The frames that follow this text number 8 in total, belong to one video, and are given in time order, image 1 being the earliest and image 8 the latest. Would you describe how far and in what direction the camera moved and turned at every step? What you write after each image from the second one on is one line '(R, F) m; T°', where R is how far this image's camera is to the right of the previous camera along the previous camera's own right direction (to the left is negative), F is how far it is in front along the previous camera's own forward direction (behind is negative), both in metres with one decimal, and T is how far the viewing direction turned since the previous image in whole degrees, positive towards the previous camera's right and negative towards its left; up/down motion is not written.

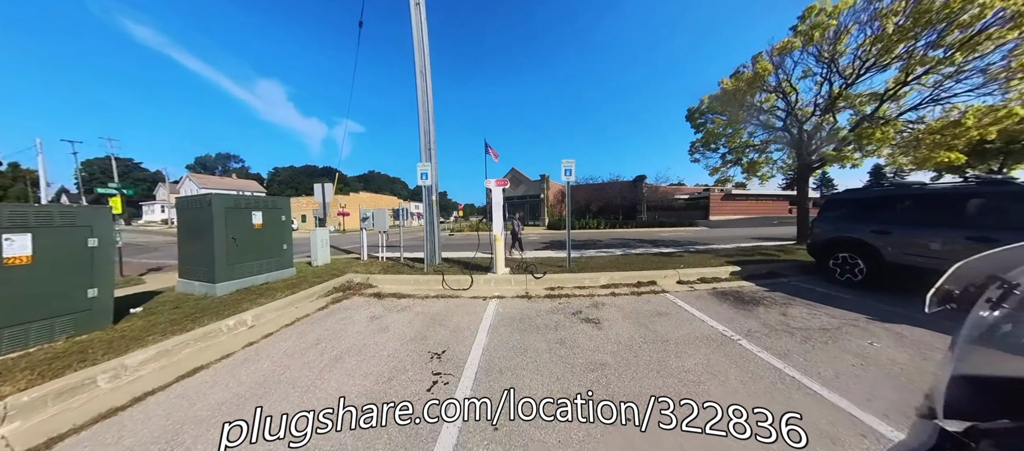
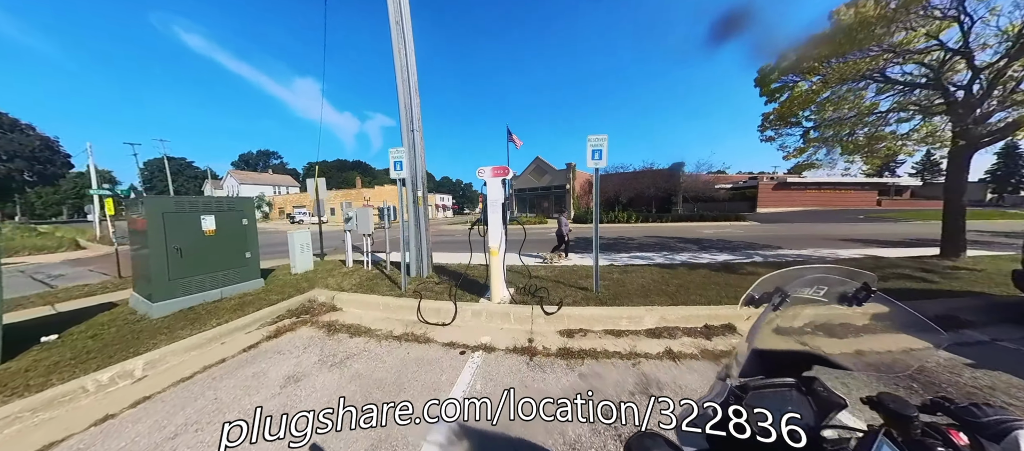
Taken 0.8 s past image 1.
(+0.3, +1.6) m; -5°
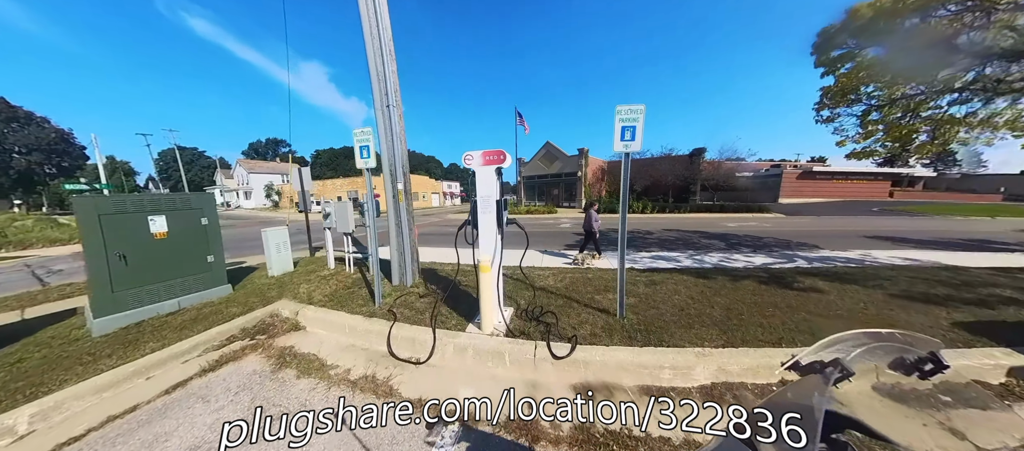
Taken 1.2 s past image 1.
(+0.1, +0.9) m; -2°
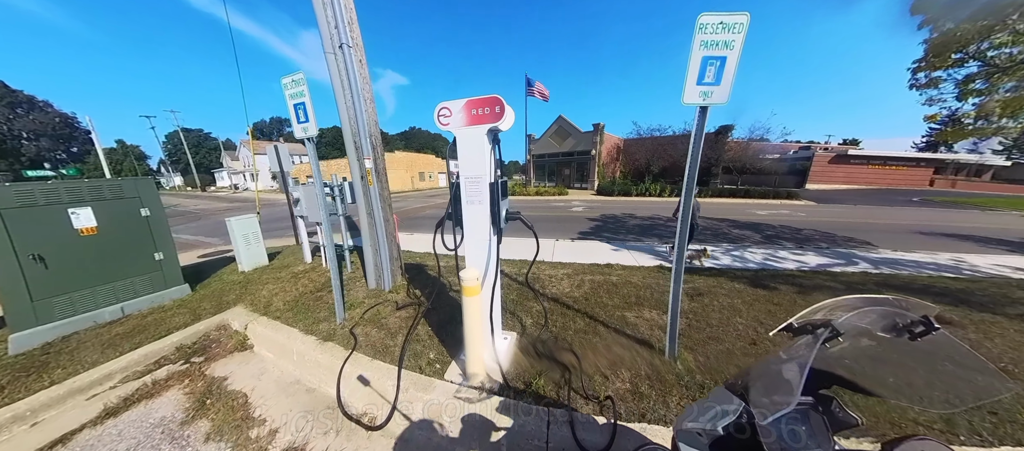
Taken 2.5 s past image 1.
(0.0, +0.9) m; -2°
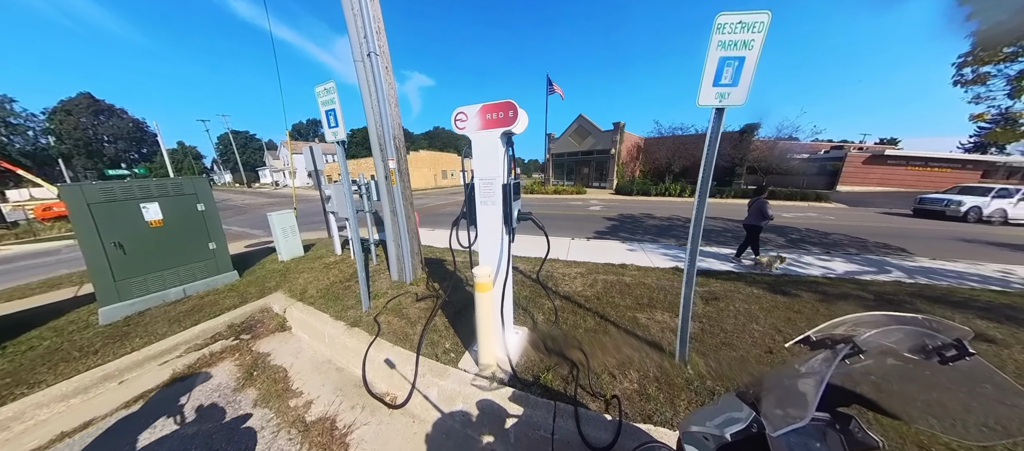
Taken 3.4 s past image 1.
(+0.1, -0.1) m; -4°
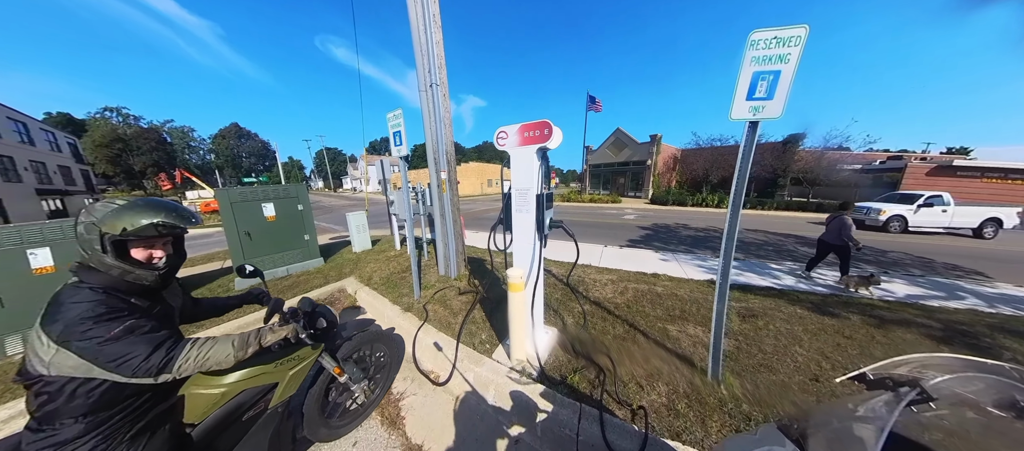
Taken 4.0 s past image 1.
(+0.1, -0.2) m; -10°
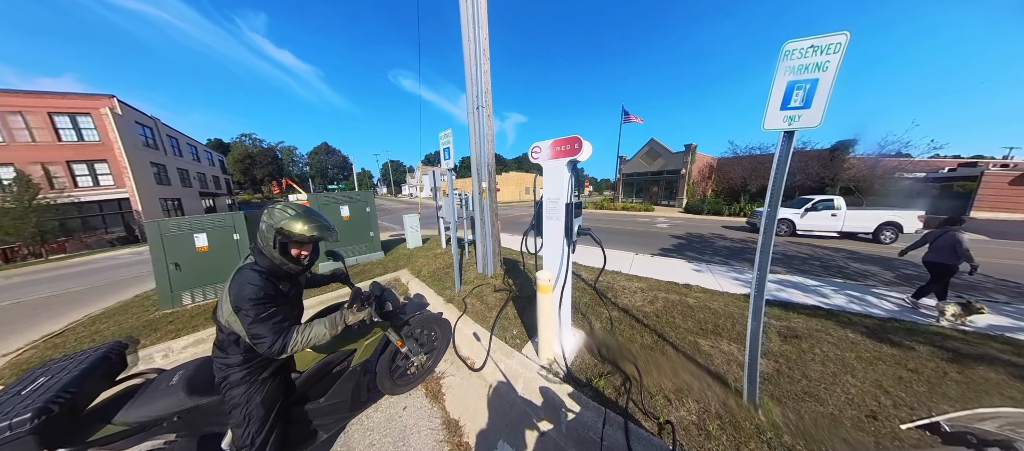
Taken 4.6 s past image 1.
(+0.1, -0.2) m; -10°
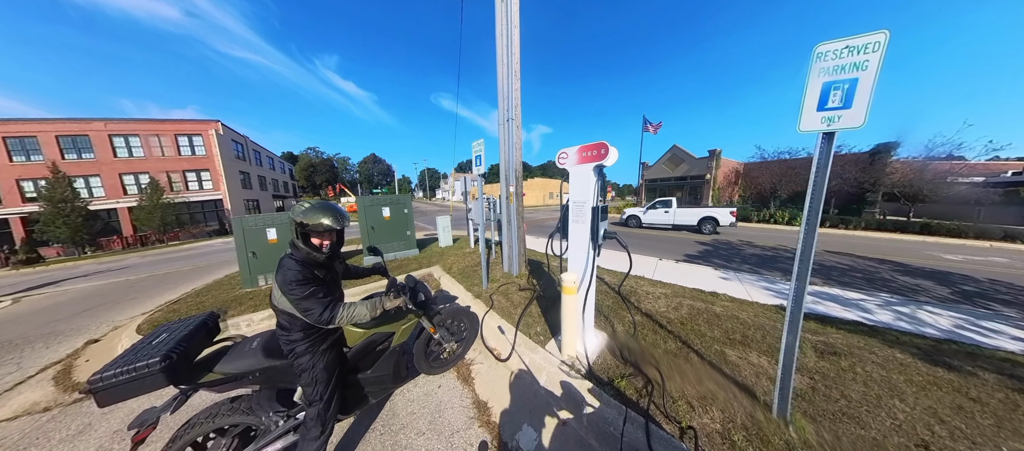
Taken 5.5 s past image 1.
(+0.1, -0.1) m; -7°
